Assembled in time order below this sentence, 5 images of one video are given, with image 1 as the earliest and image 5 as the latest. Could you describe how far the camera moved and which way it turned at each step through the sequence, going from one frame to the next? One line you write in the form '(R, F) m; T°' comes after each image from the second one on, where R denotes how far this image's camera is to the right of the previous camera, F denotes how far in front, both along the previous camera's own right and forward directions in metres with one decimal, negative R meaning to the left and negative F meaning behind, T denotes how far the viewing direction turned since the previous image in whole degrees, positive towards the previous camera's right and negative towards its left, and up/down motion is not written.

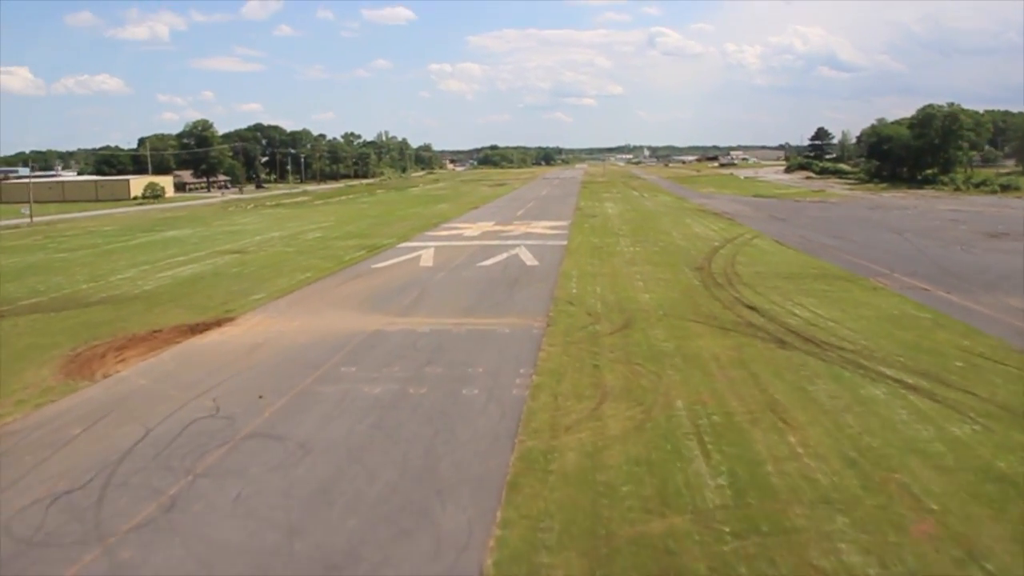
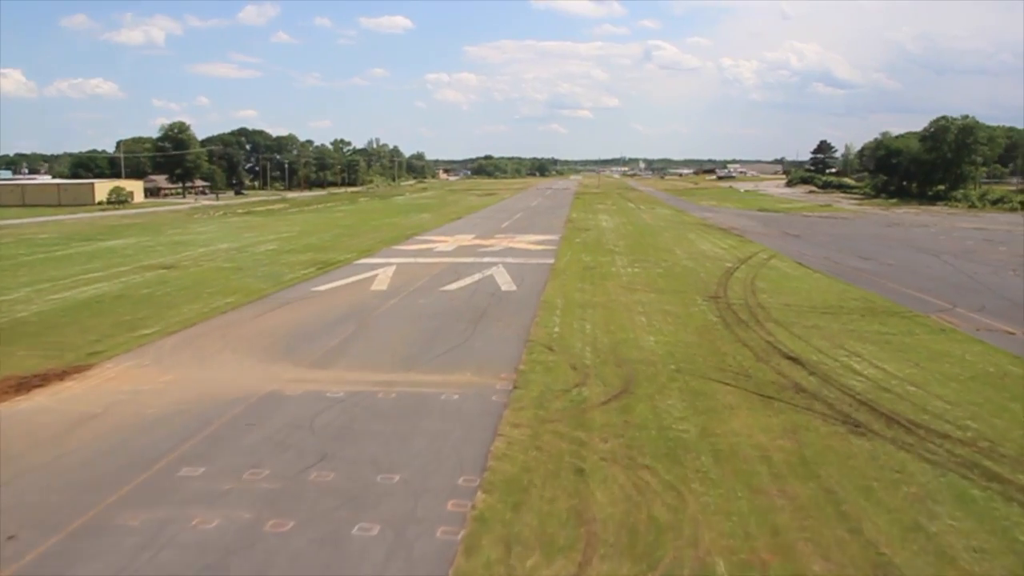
(+0.5, +4.1) m; 0°
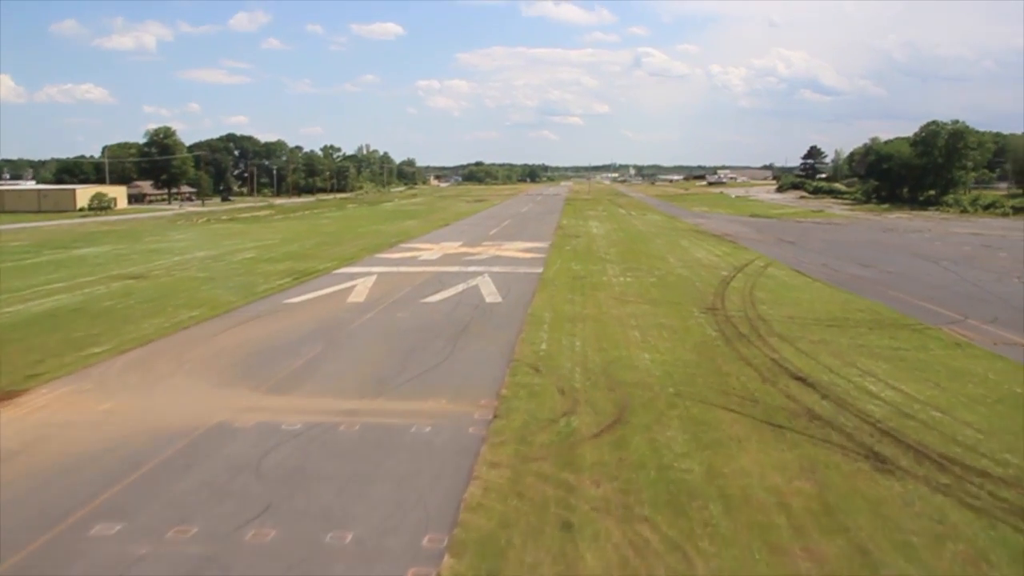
(+0.1, +1.1) m; +1°
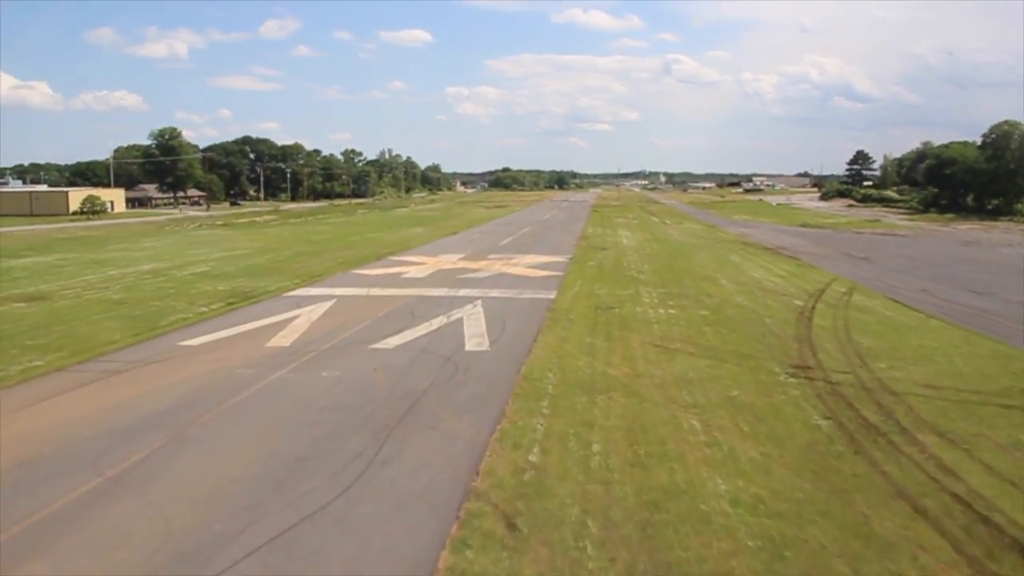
(+0.5, +5.4) m; -2°
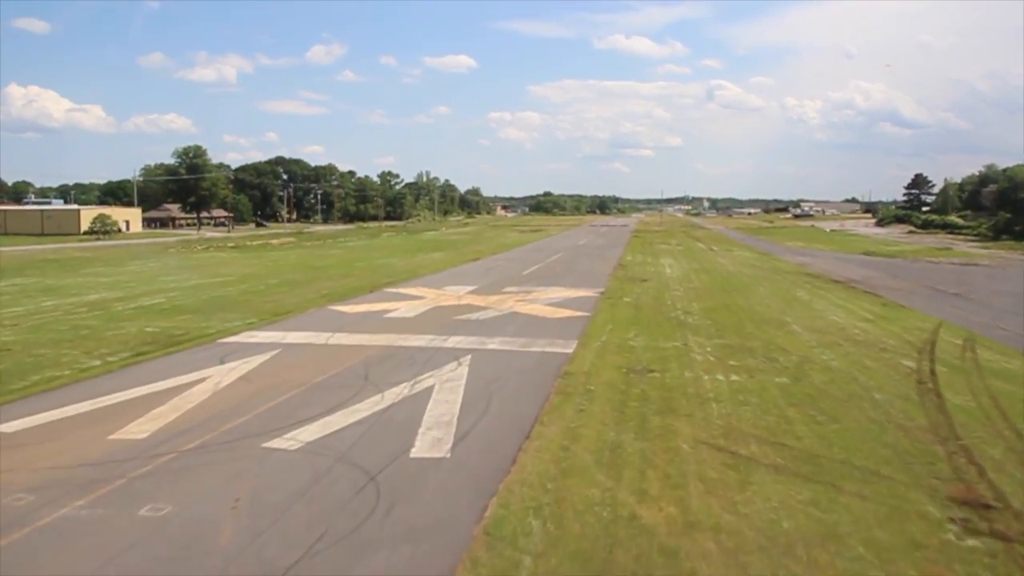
(+0.6, +4.4) m; -3°
